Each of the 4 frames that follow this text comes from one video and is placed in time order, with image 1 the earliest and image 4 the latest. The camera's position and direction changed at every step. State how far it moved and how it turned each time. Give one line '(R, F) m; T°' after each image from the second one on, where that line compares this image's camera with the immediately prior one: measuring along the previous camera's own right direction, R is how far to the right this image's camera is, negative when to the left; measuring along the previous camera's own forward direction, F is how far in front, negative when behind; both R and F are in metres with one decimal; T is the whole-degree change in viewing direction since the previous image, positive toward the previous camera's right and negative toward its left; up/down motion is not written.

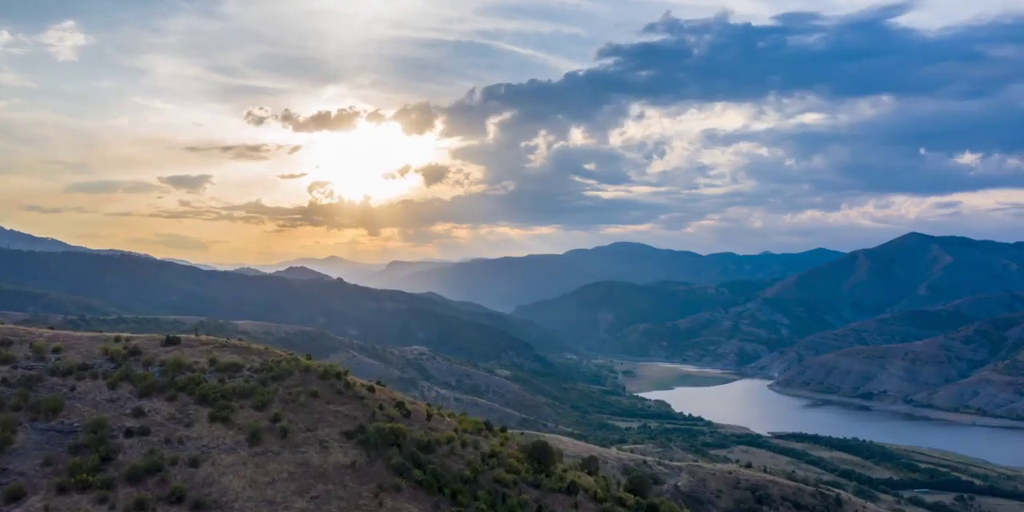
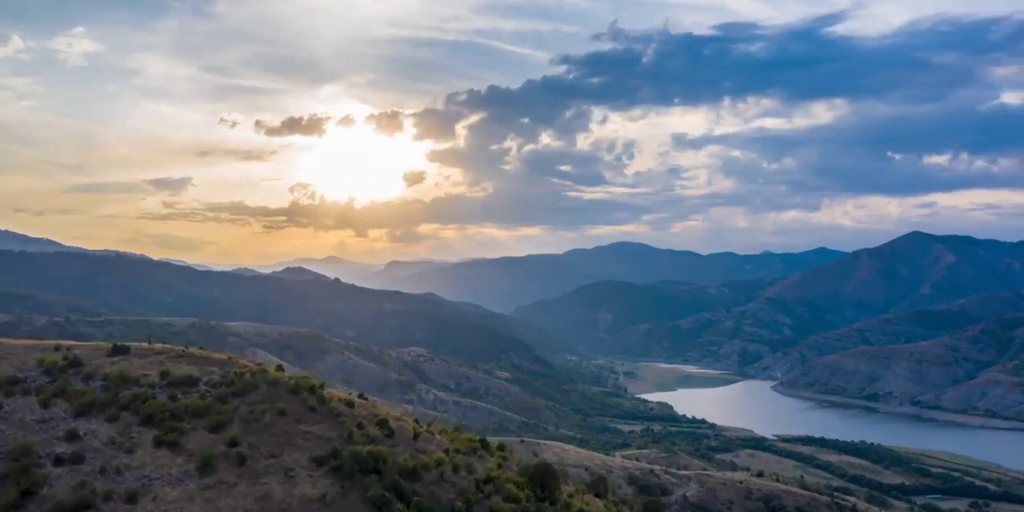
(0.0, +1.5) m; 0°
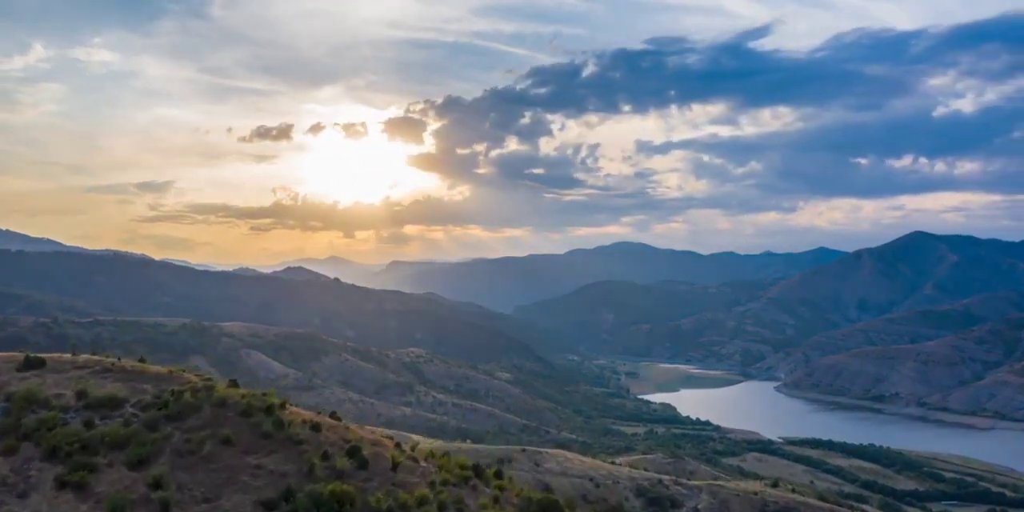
(0.0, +1.8) m; 0°
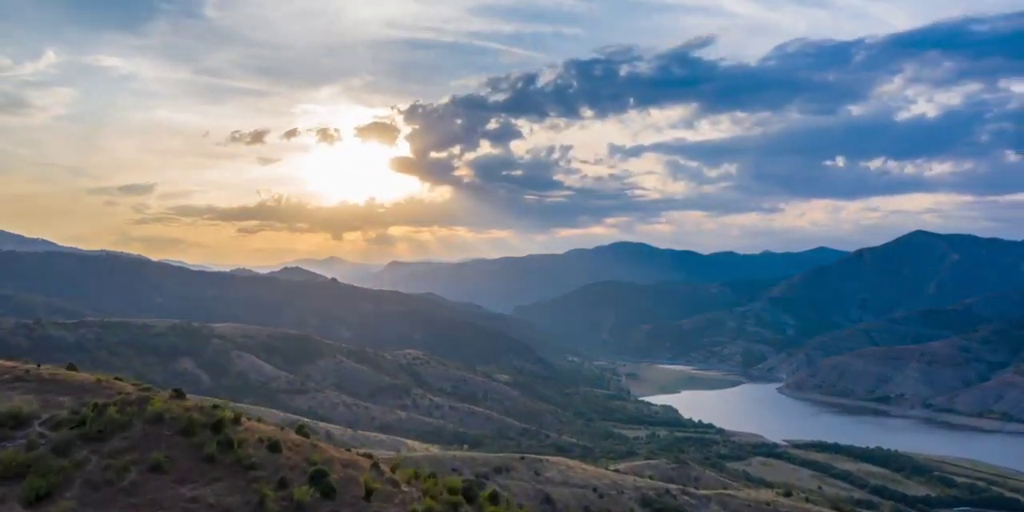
(0.0, +1.8) m; 0°
